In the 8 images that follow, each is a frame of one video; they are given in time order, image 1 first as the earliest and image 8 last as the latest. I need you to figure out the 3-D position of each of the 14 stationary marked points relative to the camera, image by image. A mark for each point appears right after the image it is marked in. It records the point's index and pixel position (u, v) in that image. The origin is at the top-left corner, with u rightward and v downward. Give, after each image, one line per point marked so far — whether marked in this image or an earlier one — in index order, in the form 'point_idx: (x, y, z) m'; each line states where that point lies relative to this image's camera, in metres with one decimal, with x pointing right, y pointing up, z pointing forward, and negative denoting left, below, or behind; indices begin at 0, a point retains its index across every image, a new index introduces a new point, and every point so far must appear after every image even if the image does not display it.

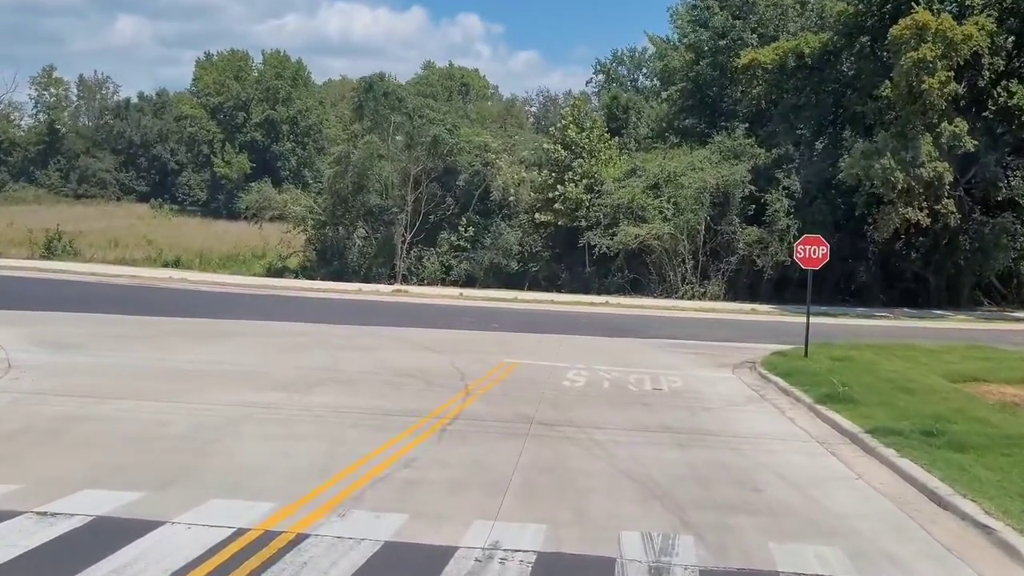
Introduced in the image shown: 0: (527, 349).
0: (+0.3, -1.1, +18.3) m
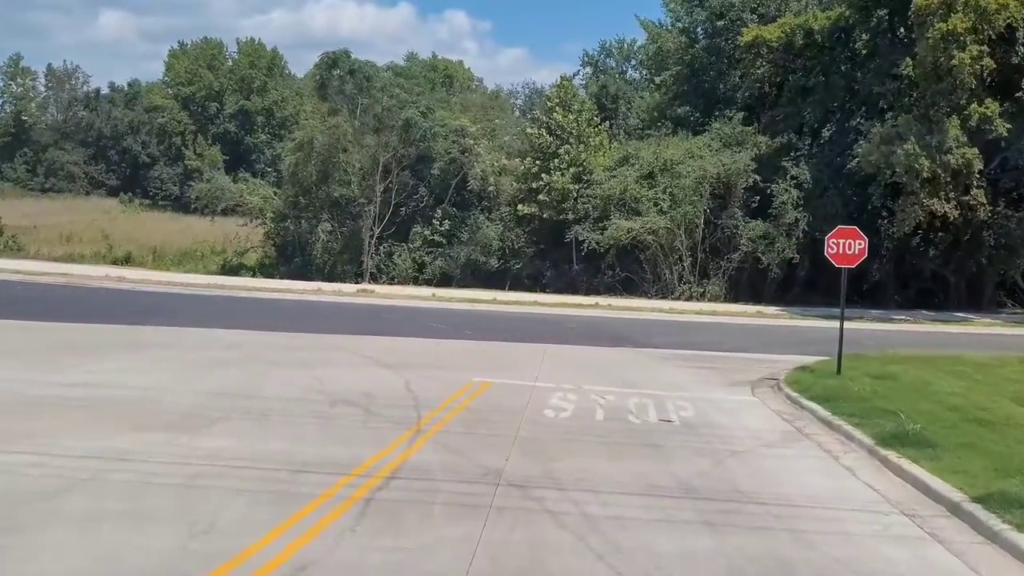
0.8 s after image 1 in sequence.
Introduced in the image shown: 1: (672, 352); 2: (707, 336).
0: (-0.1, -1.1, +15.3) m
1: (+2.7, -1.1, +17.3) m
2: (+3.8, -0.9, +19.7) m
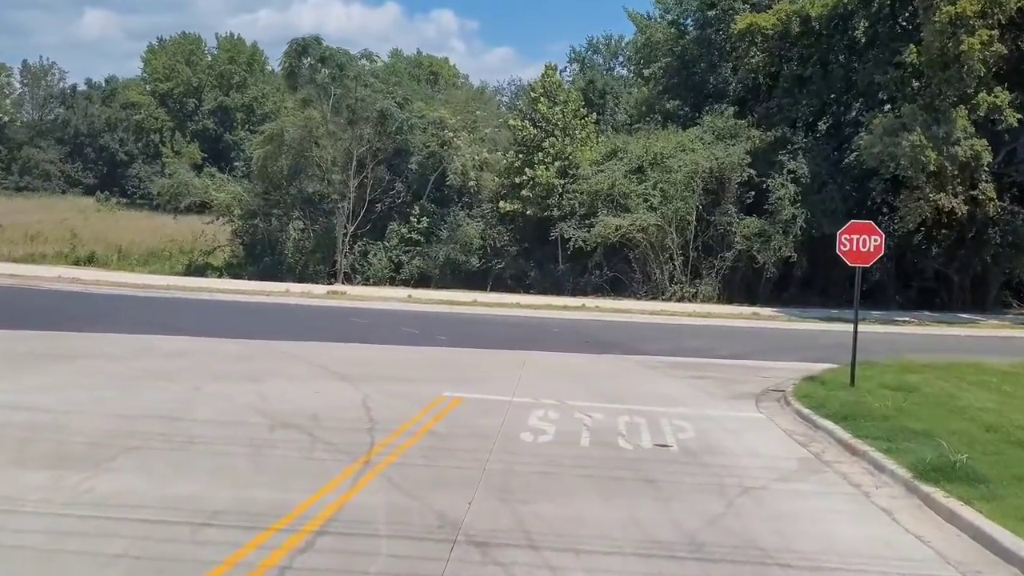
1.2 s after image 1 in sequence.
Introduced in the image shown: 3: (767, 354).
0: (-0.4, -1.1, +13.7) m
1: (+2.4, -1.1, +15.8) m
2: (+3.4, -1.0, +18.2) m
3: (+4.3, -1.1, +17.1) m
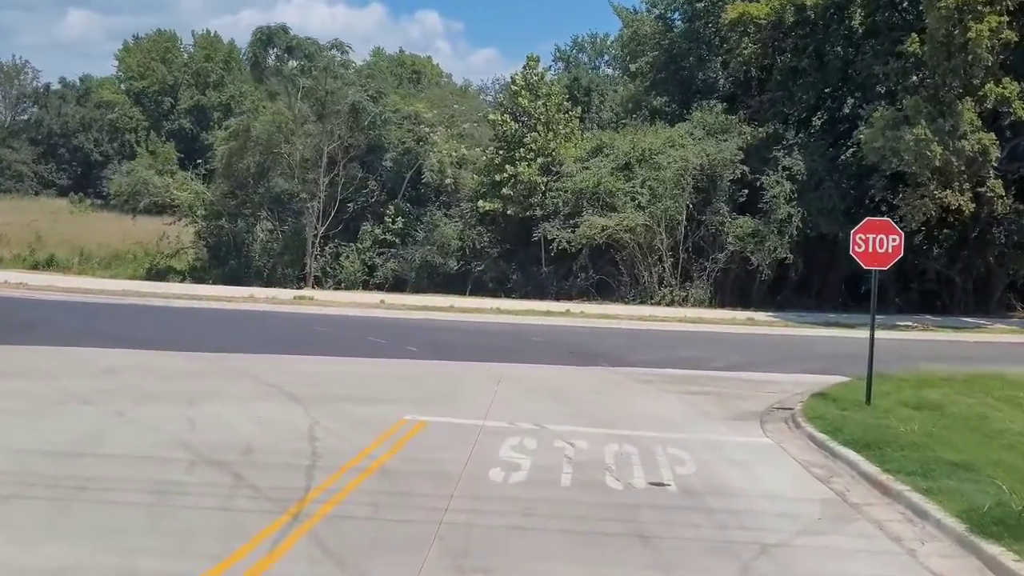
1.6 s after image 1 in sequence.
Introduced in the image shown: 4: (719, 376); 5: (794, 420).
0: (-0.7, -1.2, +12.2) m
1: (+2.0, -1.2, +14.3) m
2: (+3.0, -1.0, +16.7) m
3: (+3.9, -1.2, +15.7) m
4: (+2.9, -1.2, +14.3) m
5: (+3.0, -1.4, +11.0) m
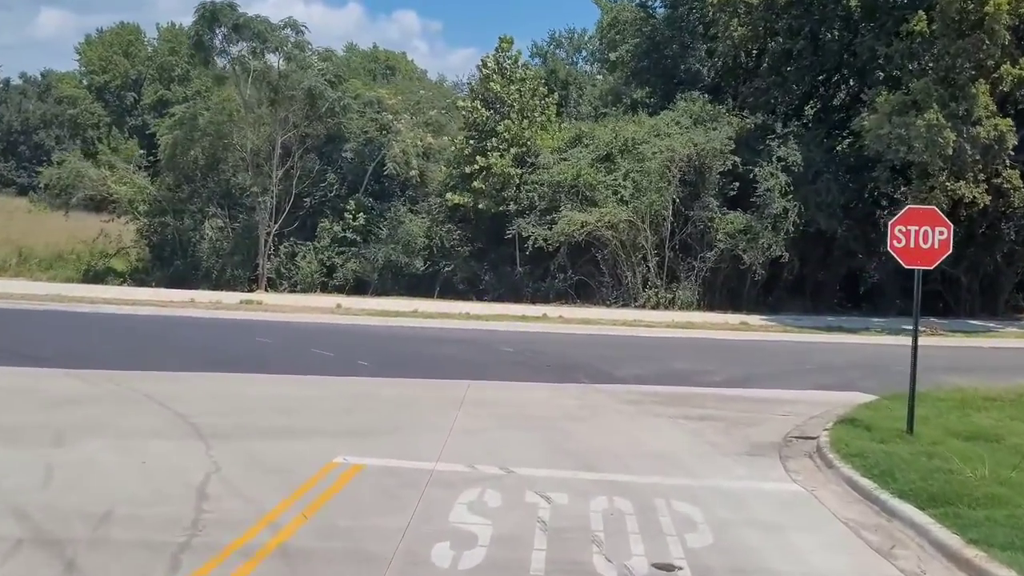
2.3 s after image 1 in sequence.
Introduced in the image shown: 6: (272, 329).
0: (-1.1, -1.3, +10.1) m
1: (+1.6, -1.2, +12.2) m
2: (+2.6, -1.1, +14.6) m
3: (+3.5, -1.2, +13.6) m
4: (+2.5, -1.3, +12.2) m
5: (+2.7, -1.5, +8.9) m
6: (-3.9, -0.7, +16.8) m
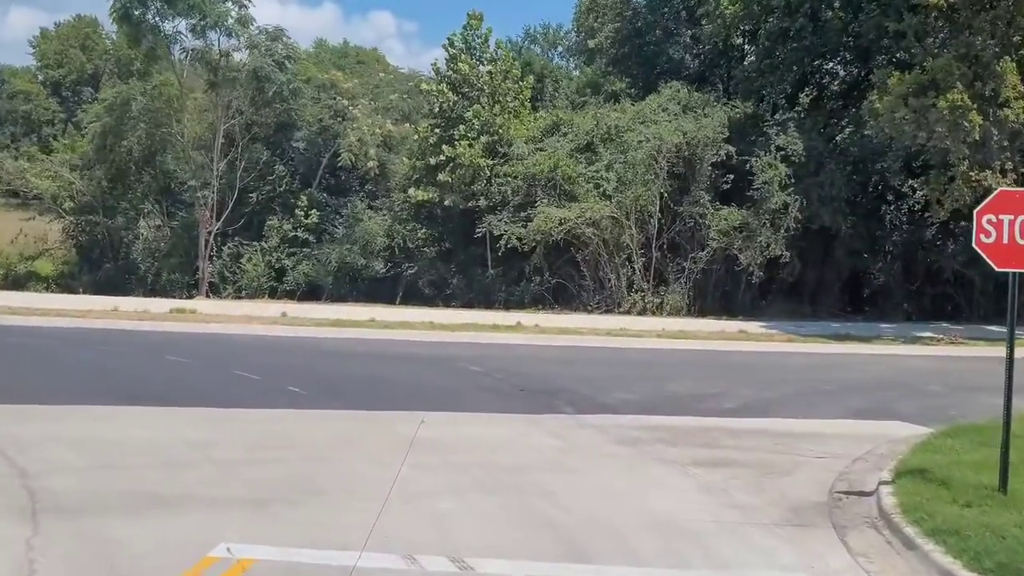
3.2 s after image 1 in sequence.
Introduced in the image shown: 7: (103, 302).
0: (-1.4, -1.4, +7.6) m
1: (+1.3, -1.3, +9.8) m
2: (+2.2, -1.2, +12.3) m
3: (+3.1, -1.3, +11.3) m
4: (+2.2, -1.3, +9.8) m
5: (+2.4, -1.5, +6.5) m
6: (-4.4, -0.8, +14.3) m
7: (-7.4, -0.3, +18.5) m
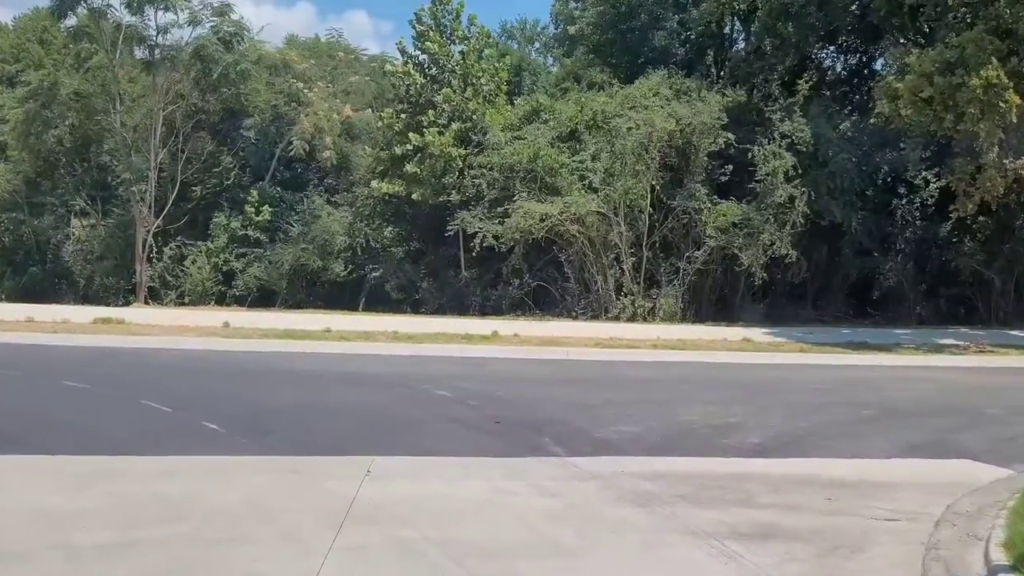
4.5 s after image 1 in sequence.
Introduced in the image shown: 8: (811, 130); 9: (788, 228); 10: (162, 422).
0: (-1.6, -1.4, +5.4) m
1: (+1.1, -1.4, +7.6) m
2: (+1.9, -1.2, +10.1) m
3: (+2.9, -1.3, +9.1) m
4: (+2.0, -1.4, +7.7) m
5: (+2.3, -1.6, +4.4) m
6: (-4.7, -0.9, +12.0) m
7: (-7.8, -0.4, +16.2) m
8: (+5.7, +3.0, +19.4) m
9: (+5.2, +1.1, +19.1) m
10: (-3.0, -1.2, +8.9) m
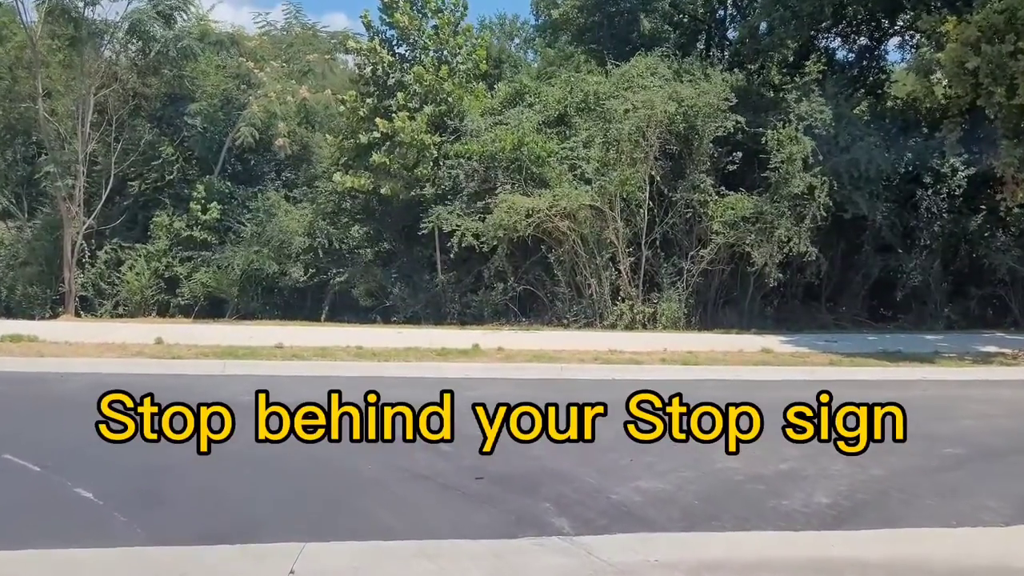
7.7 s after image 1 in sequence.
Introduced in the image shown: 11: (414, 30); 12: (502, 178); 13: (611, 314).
0: (-1.6, -1.5, +3.1) m
1: (+1.0, -1.4, +5.4) m
2: (+1.8, -1.3, +7.9) m
3: (+2.8, -1.4, +6.9) m
4: (+1.9, -1.5, +5.4) m
5: (+2.3, -1.6, +2.1) m
6: (-4.8, -1.1, +9.6) m
7: (-8.0, -0.6, +13.7) m
8: (+5.3, +3.0, +17.3) m
9: (+4.9, +1.1, +17.0) m
10: (-3.1, -1.3, +6.6) m
11: (-1.7, +4.5, +18.0) m
12: (-0.1, +1.8, +17.3) m
13: (+1.7, -0.4, +17.5) m
